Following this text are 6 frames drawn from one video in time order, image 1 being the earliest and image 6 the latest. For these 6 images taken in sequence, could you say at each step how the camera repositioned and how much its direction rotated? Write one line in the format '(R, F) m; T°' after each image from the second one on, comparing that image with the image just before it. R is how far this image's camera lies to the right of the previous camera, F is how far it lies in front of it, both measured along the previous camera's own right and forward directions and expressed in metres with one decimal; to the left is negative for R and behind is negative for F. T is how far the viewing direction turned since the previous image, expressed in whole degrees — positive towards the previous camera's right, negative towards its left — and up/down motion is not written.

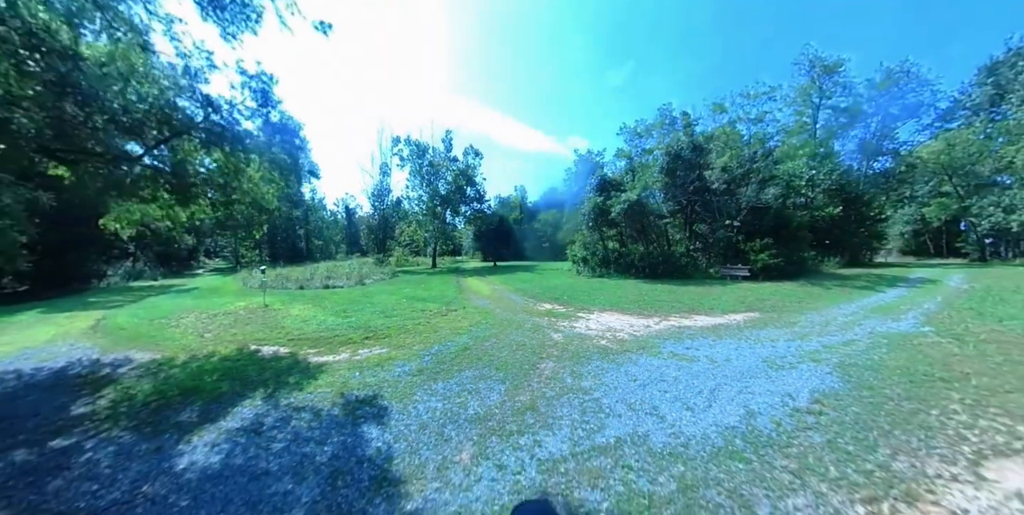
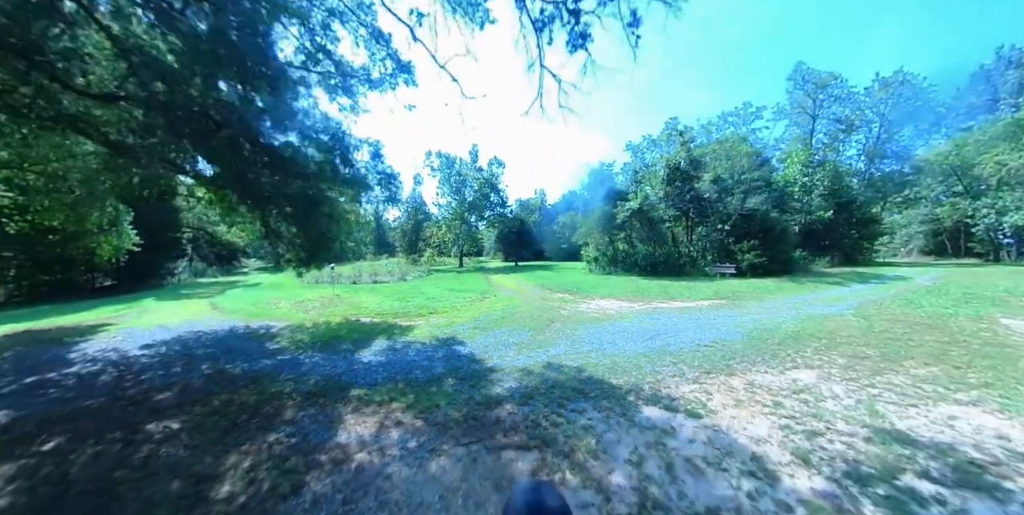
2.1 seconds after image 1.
(0.0, -1.9) m; -3°
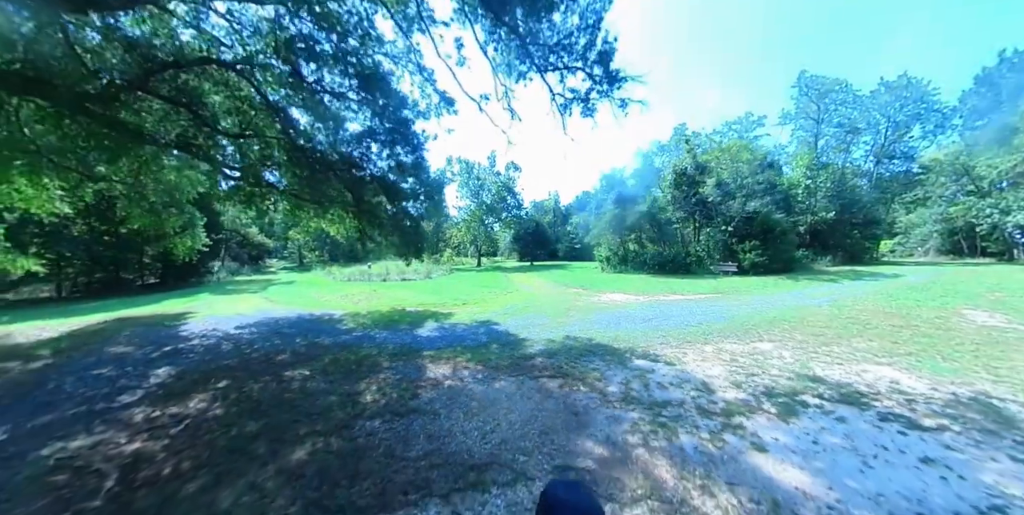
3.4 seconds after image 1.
(-0.2, -1.2) m; -2°
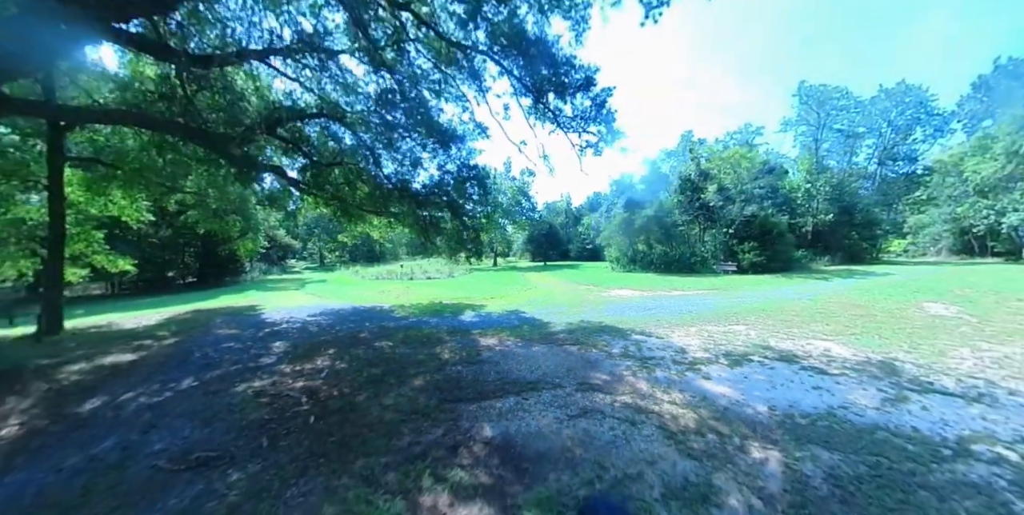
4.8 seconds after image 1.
(-0.3, -1.4) m; -2°
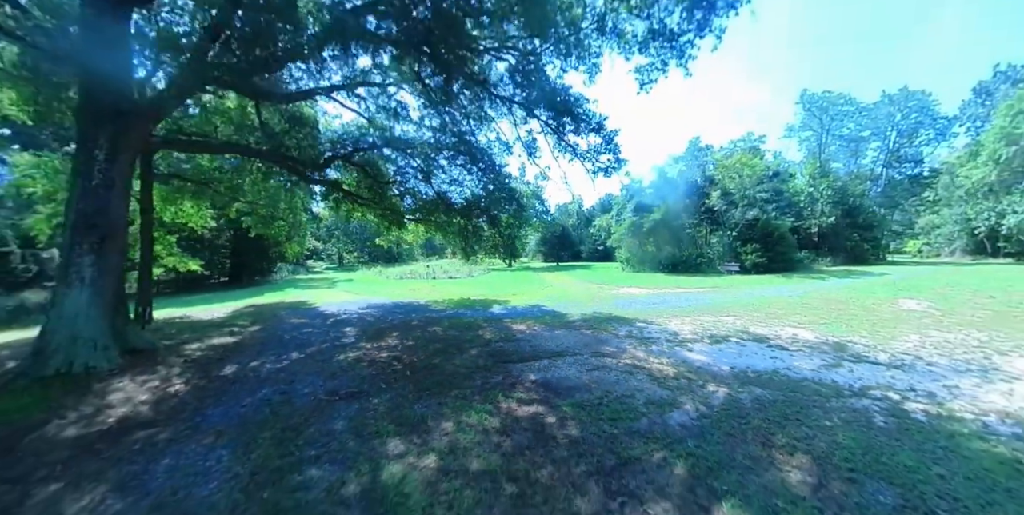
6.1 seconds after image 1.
(-0.3, -1.3) m; -2°
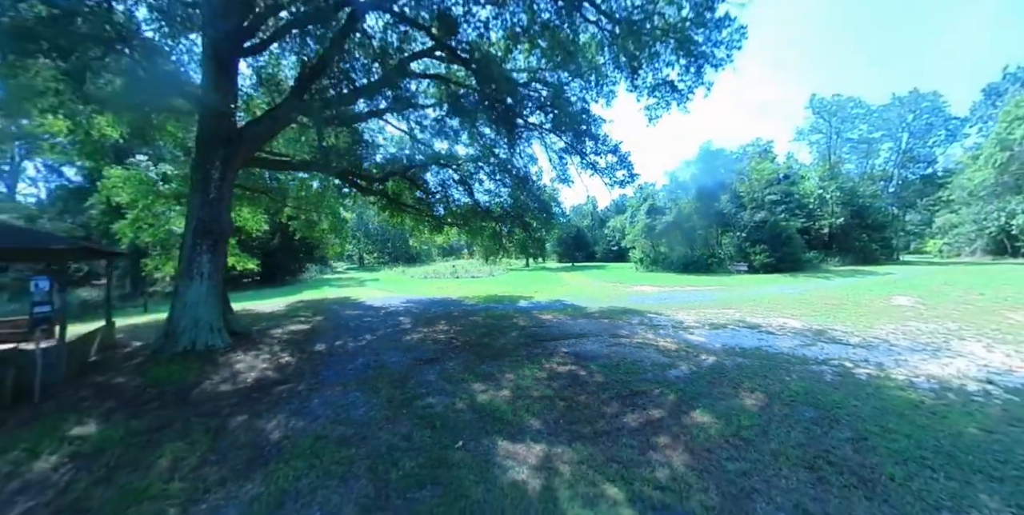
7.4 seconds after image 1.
(-0.4, -1.3) m; -2°
